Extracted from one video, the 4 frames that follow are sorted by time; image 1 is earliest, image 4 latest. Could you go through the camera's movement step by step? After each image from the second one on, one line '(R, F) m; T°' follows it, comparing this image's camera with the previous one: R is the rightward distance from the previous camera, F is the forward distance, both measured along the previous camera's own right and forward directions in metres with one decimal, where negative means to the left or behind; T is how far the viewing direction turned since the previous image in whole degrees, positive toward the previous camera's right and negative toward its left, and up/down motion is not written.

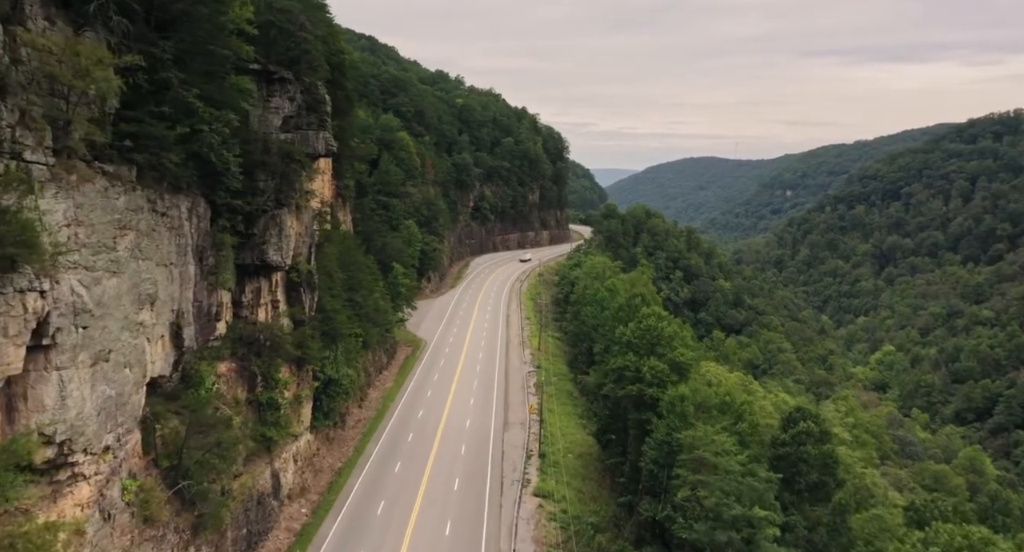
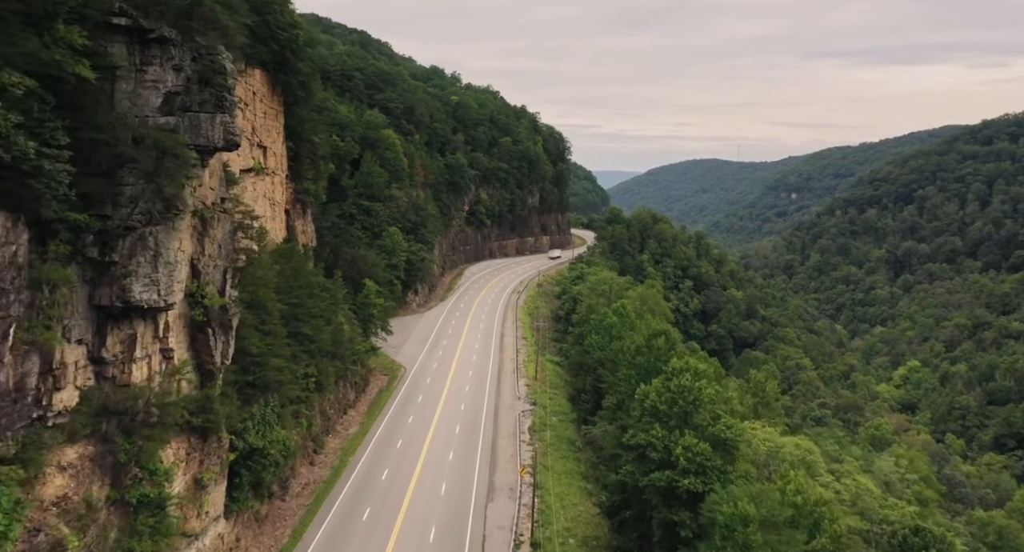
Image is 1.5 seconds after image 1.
(+0.6, +9.1) m; 0°
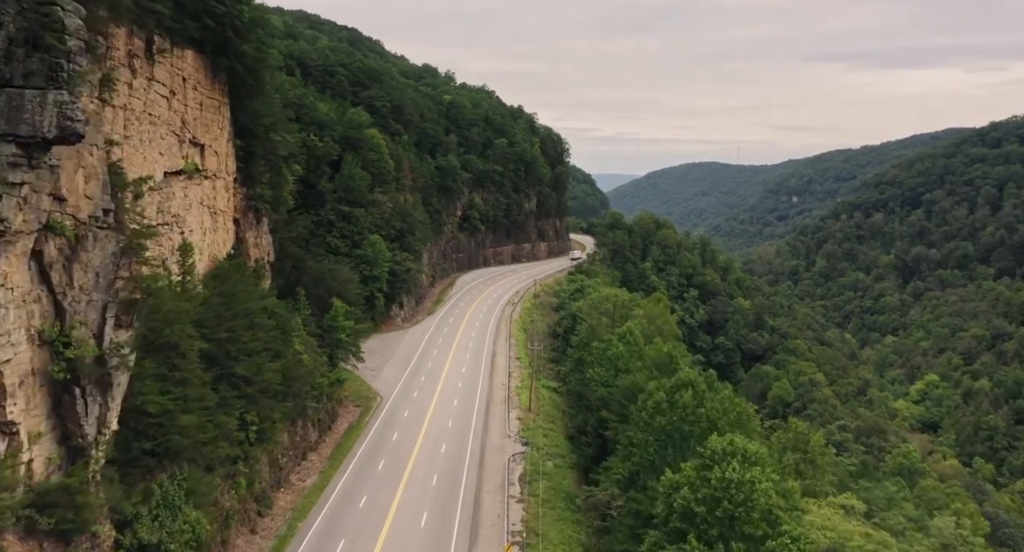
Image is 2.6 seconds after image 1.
(+0.5, +6.9) m; 0°
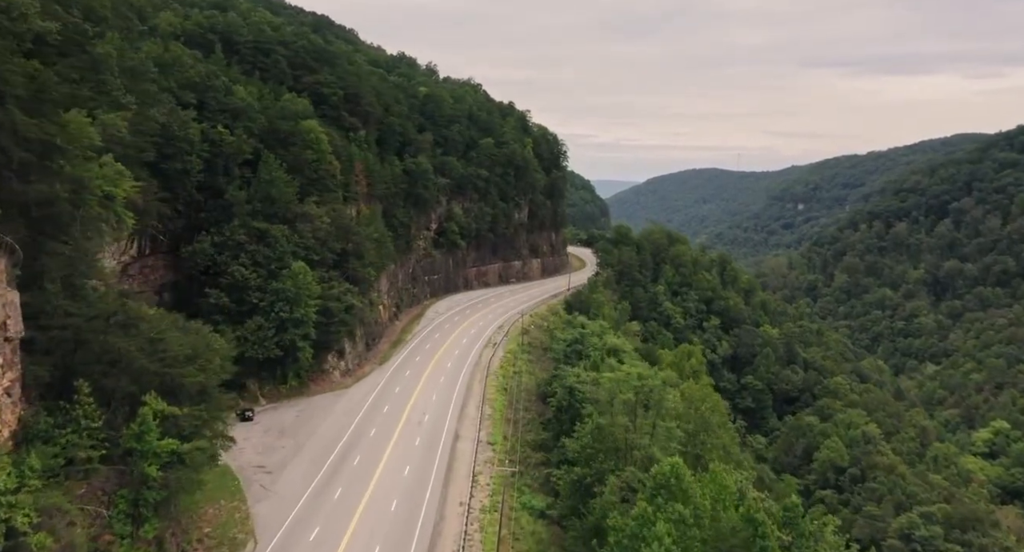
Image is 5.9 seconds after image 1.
(+1.6, +19.6) m; 0°
